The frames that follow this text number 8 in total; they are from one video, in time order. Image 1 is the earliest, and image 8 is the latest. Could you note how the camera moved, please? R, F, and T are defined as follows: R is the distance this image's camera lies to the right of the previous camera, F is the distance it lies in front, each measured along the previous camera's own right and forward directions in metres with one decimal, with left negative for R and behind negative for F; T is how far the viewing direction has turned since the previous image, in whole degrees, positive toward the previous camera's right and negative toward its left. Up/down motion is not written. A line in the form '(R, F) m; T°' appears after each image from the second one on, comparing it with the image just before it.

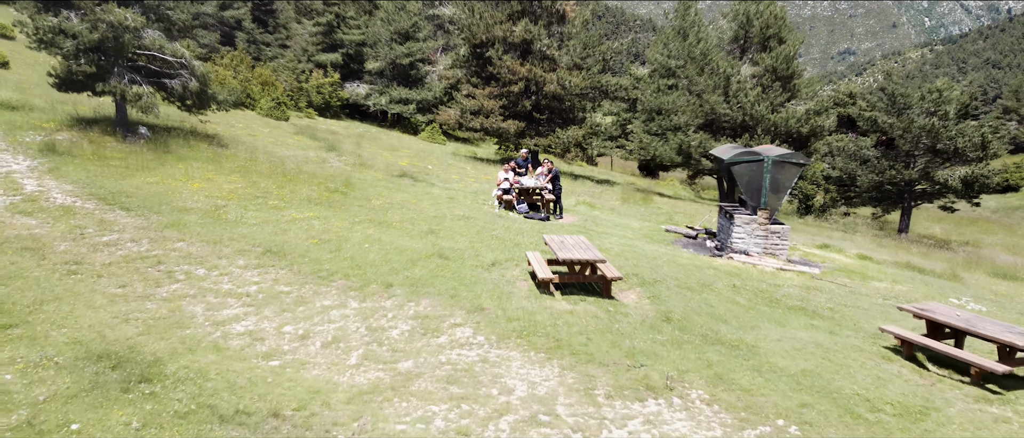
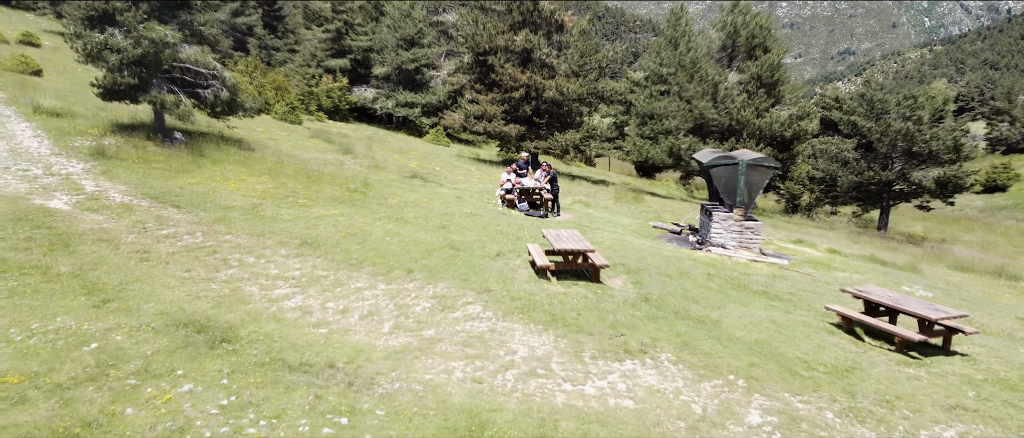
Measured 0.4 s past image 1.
(0.0, -1.2) m; 0°
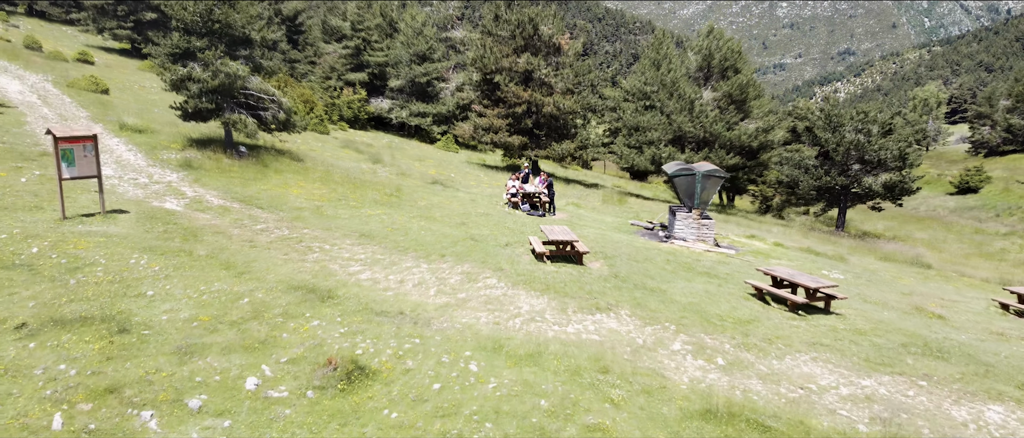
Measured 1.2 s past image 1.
(-0.1, -3.0) m; 0°
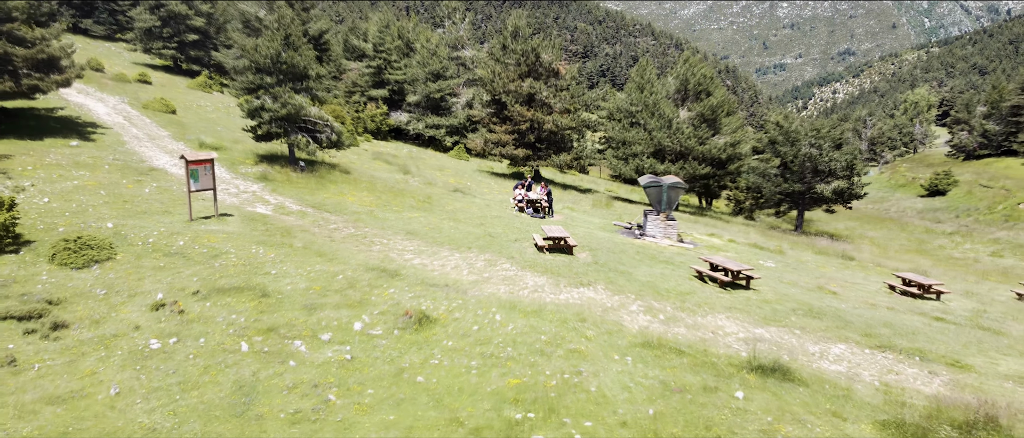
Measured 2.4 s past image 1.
(-0.1, -4.0) m; 0°
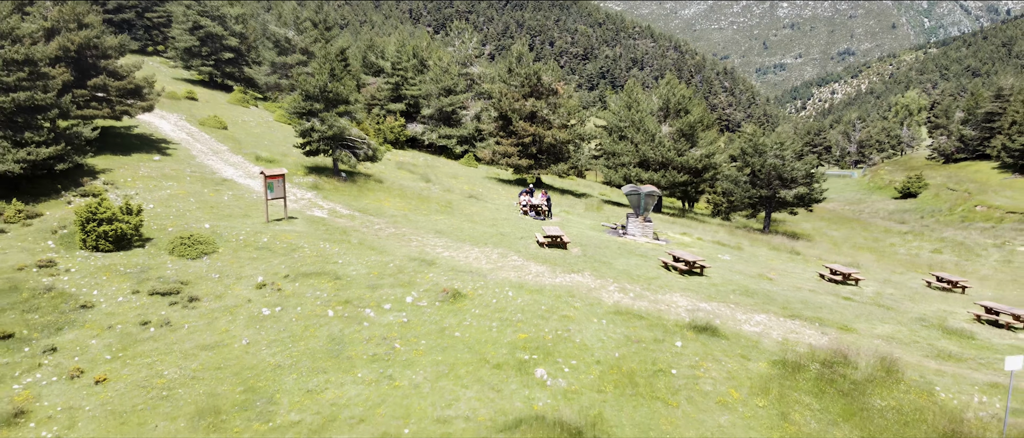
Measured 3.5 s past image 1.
(-0.1, -4.2) m; 0°
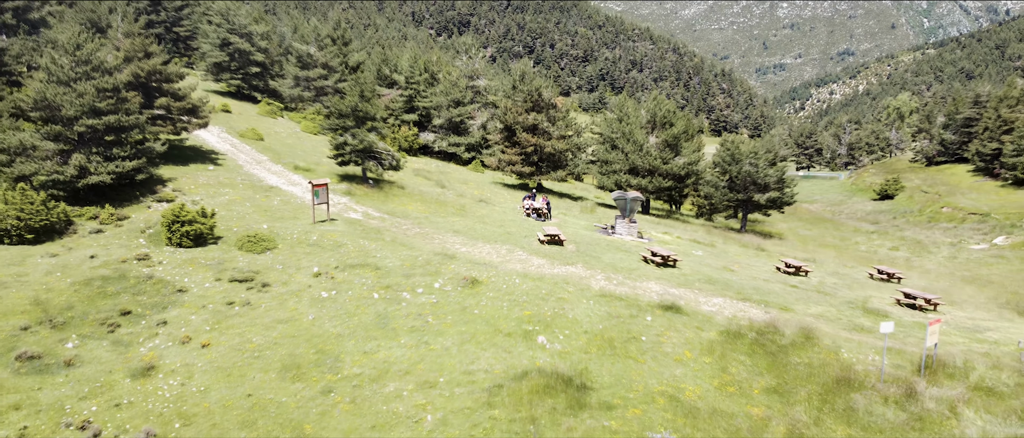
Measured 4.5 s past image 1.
(-0.1, -3.9) m; 0°
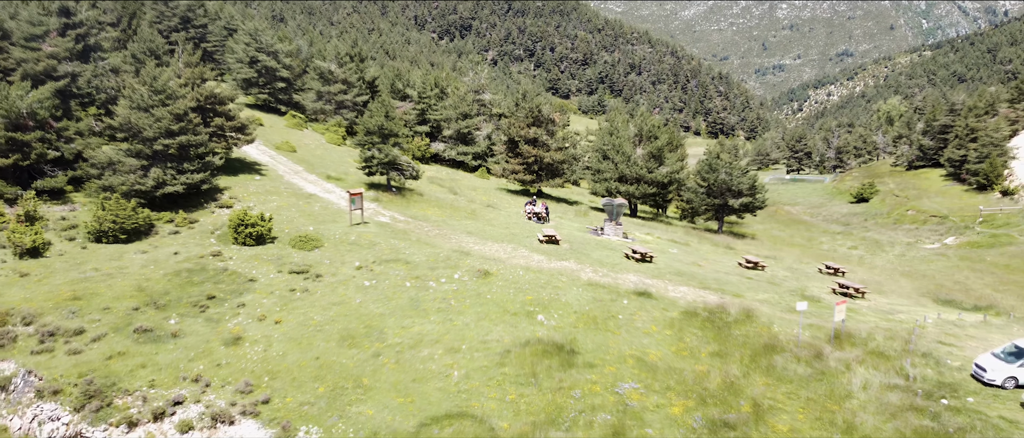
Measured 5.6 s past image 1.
(-0.1, -4.6) m; 0°
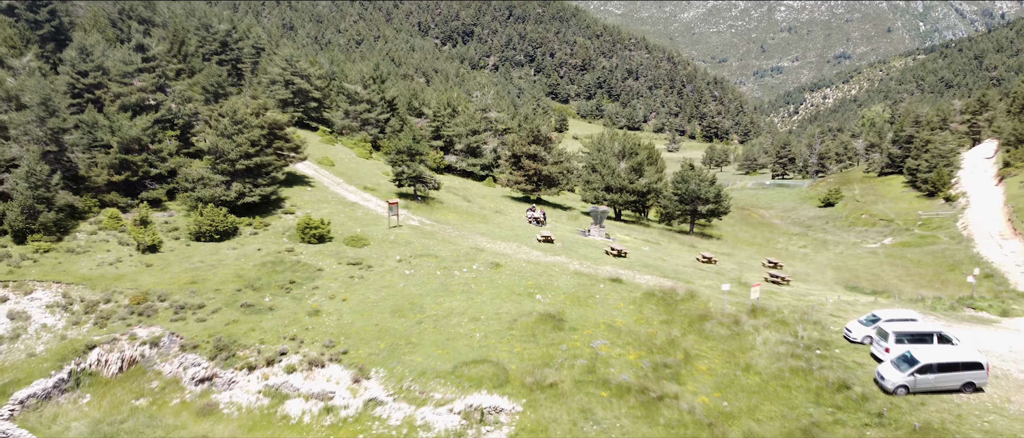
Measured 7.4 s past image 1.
(-0.2, -7.5) m; 0°
